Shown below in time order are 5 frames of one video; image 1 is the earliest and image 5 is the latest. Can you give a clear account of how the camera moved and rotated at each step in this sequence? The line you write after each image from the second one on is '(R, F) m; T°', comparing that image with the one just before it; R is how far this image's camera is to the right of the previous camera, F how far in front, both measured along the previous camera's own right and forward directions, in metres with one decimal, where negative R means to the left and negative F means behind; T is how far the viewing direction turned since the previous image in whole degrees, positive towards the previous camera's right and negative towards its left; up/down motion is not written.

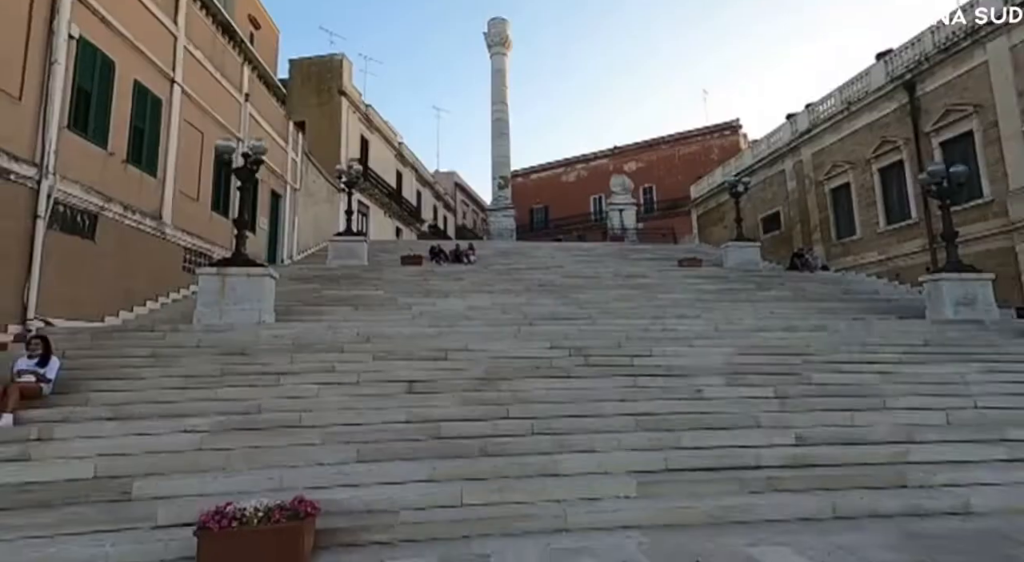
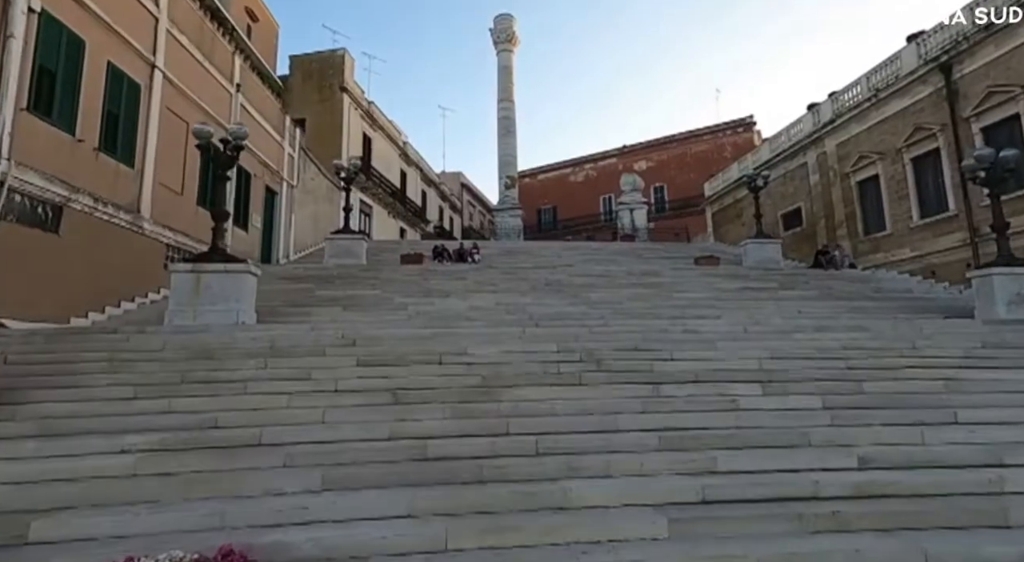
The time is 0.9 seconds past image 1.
(+0.1, +1.0) m; -1°
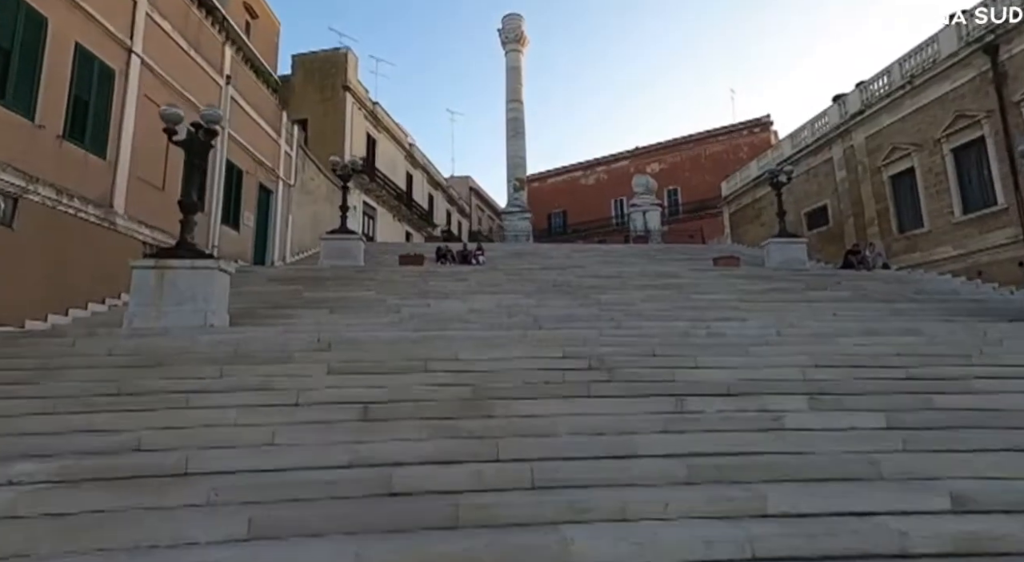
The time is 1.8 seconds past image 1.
(+0.1, +1.0) m; -1°
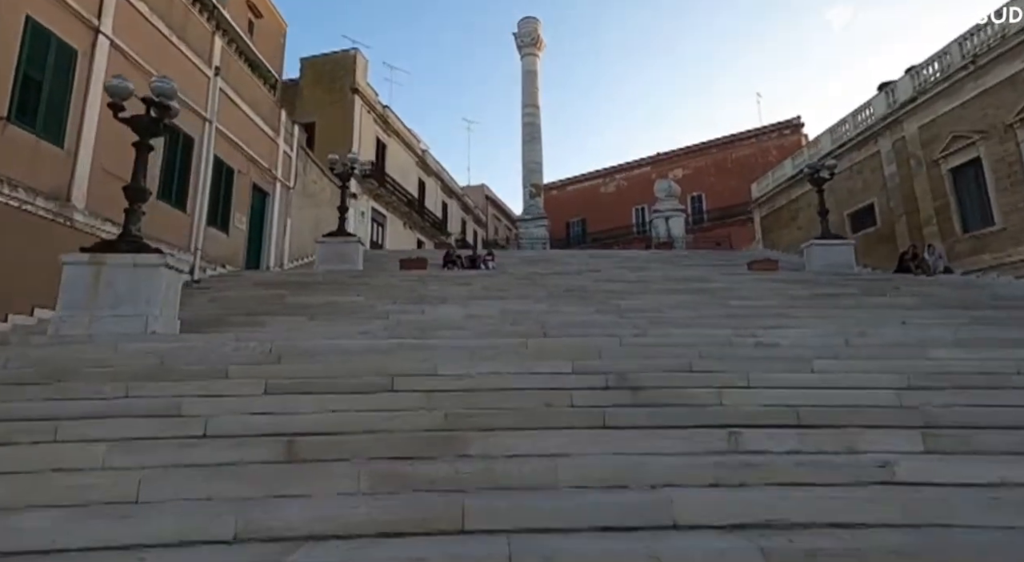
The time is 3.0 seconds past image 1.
(+0.2, +1.4) m; -2°
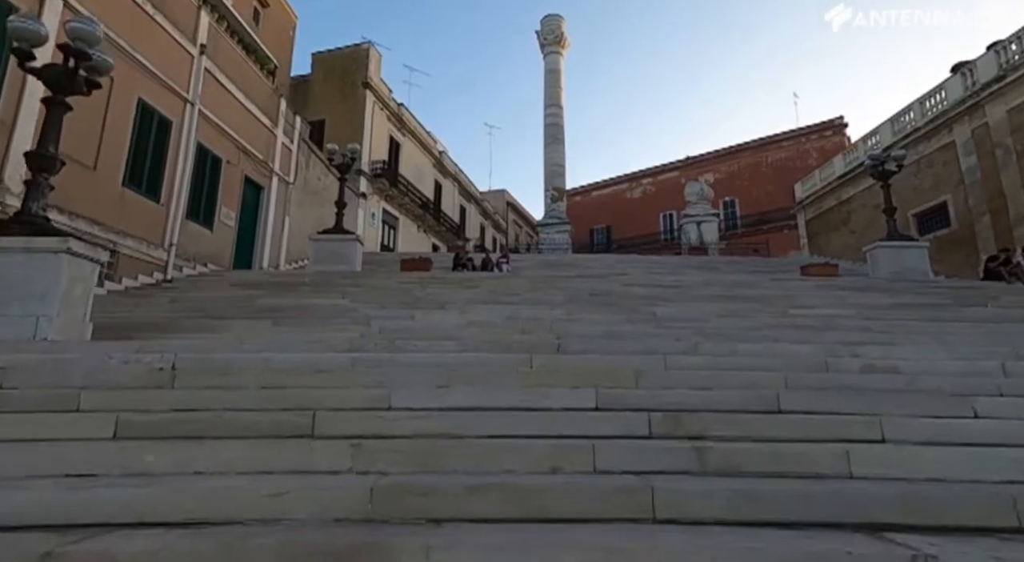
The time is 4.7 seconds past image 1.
(+0.2, +1.7) m; -2°
